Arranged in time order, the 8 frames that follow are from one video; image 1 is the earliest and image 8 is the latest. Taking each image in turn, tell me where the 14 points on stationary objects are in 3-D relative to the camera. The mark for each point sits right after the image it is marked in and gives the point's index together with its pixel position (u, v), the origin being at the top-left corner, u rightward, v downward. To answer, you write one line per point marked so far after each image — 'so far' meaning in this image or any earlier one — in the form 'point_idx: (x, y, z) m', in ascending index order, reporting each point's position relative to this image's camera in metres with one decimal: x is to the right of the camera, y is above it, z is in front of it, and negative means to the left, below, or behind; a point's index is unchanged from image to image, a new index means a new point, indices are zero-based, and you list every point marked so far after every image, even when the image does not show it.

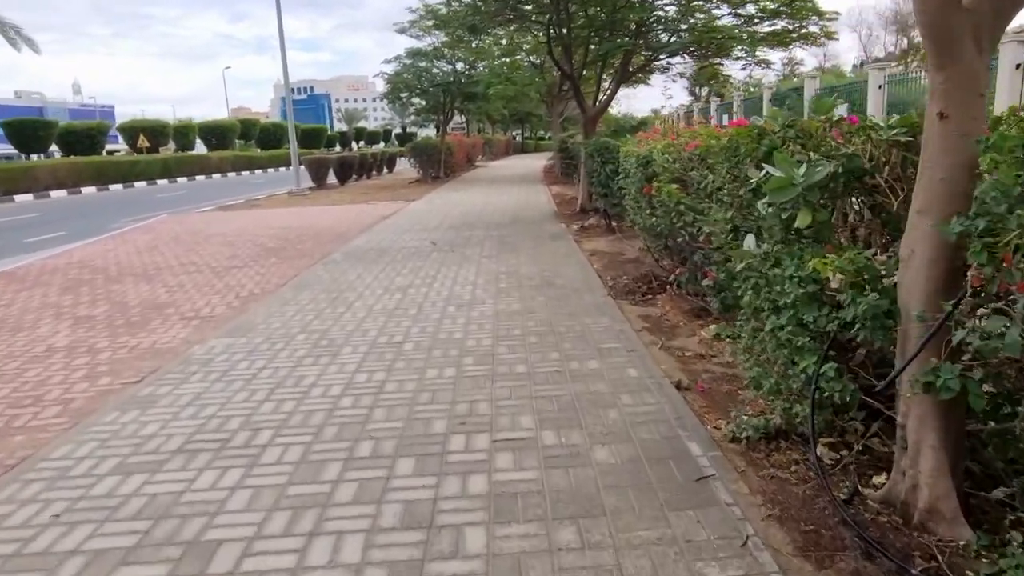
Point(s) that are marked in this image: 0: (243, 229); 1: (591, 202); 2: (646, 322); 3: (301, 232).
0: (-4.6, +1.0, +13.1) m
1: (+1.3, +1.4, +12.6) m
2: (+1.0, -0.3, +5.6) m
3: (-3.3, +0.8, +12.1) m
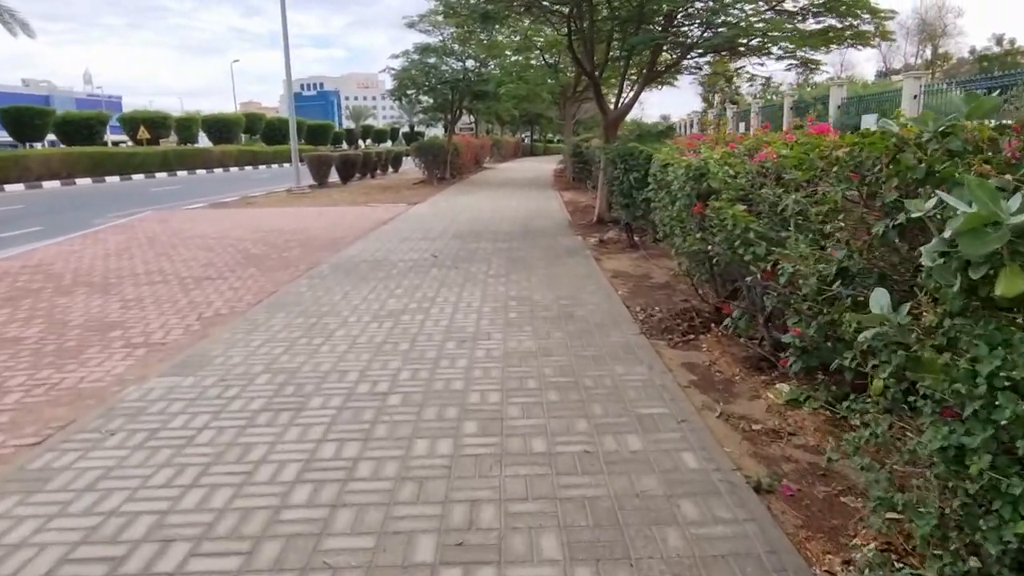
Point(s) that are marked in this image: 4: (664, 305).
0: (-4.4, +0.9, +12.0) m
1: (+1.4, +1.1, +11.5) m
2: (+1.1, -0.5, +4.5) m
3: (-3.2, +0.7, +11.0) m
4: (+1.2, -0.2, +6.3) m
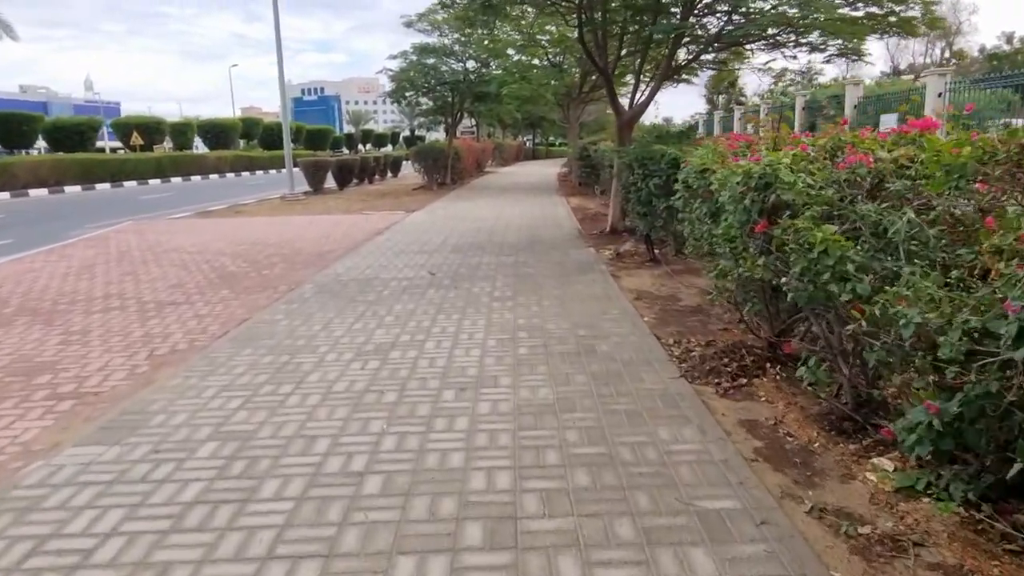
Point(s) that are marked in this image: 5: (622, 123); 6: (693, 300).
0: (-4.4, +0.6, +11.1) m
1: (+1.5, +0.9, +10.5) m
2: (+1.1, -0.7, +3.5) m
3: (-3.1, +0.5, +10.0) m
4: (+1.3, -0.3, +5.3) m
5: (+1.5, +2.2, +10.4) m
6: (+1.5, -0.1, +6.6) m
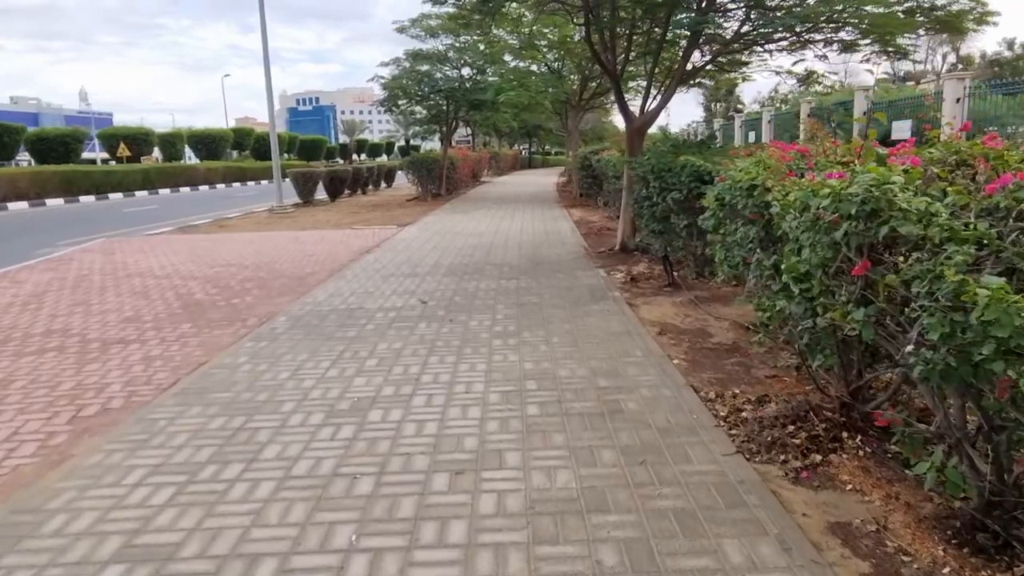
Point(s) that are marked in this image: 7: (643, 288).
0: (-4.4, +0.3, +10.1) m
1: (+1.5, +0.6, +9.6) m
2: (+1.2, -0.9, +2.6) m
3: (-3.1, +0.1, +9.1) m
4: (+1.3, -0.6, +4.3) m
5: (+1.5, +1.9, +9.5) m
6: (+1.6, -0.4, +5.6) m
7: (+1.3, 0.0, +7.7) m
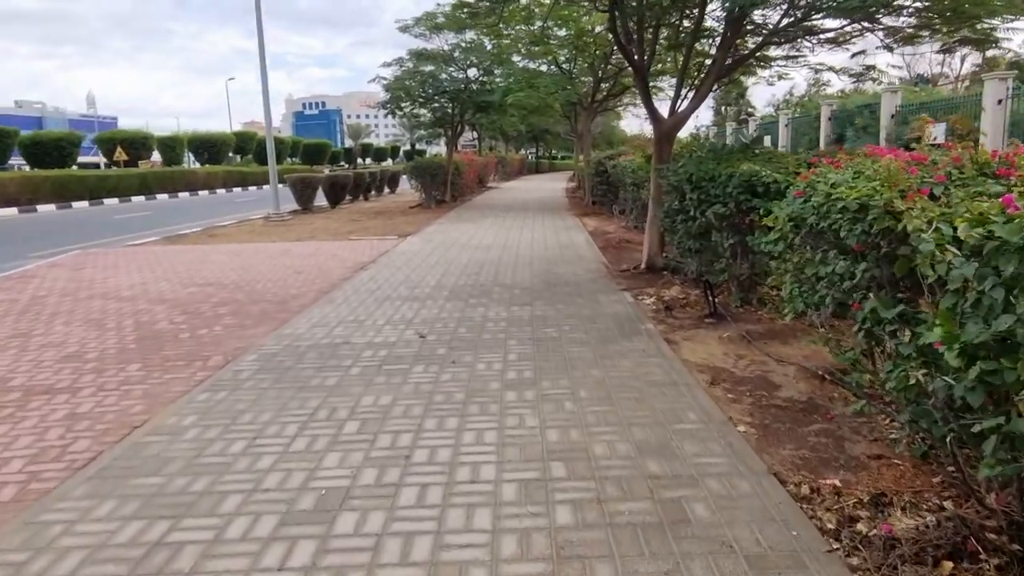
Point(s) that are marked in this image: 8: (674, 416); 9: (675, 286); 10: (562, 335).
0: (-4.2, +0.1, +9.0) m
1: (+1.6, +0.4, +8.5) m
2: (+1.2, -1.1, +1.4) m
3: (-3.0, -0.1, +8.0) m
4: (+1.4, -0.8, +3.2) m
5: (+1.6, +1.7, +8.4) m
6: (+1.7, -0.6, +4.5) m
7: (+1.4, -0.2, +6.5) m
8: (+0.9, -0.7, +4.0) m
9: (+1.6, 0.0, +7.6) m
10: (+0.4, -0.4, +6.0) m
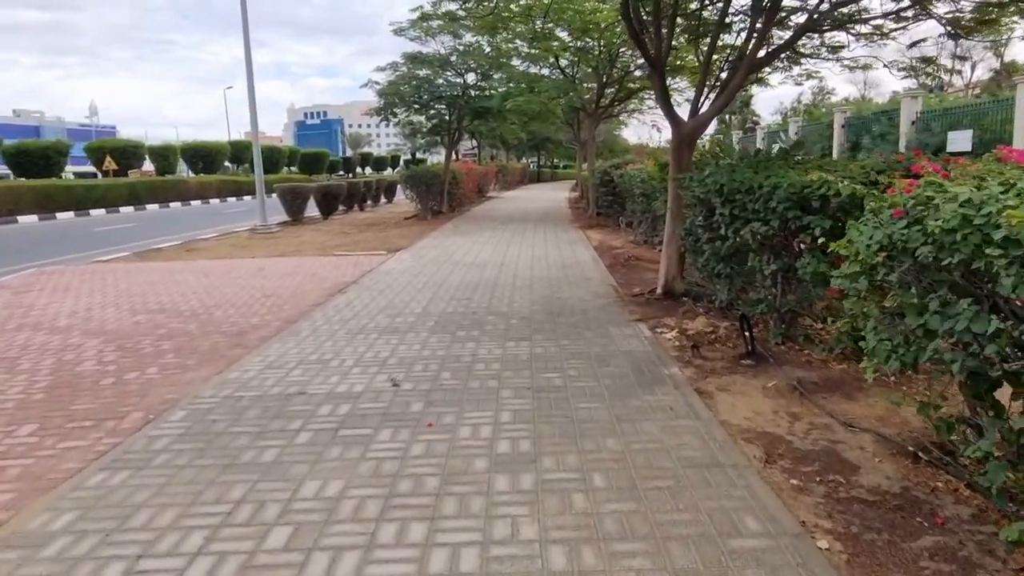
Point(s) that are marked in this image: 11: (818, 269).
0: (-4.3, -0.2, +7.9) m
1: (+1.6, +0.1, +7.4) m
2: (+1.2, -1.3, +0.3) m
3: (-3.0, -0.4, +6.9) m
4: (+1.4, -1.0, +2.1) m
5: (+1.6, +1.4, +7.3) m
6: (+1.6, -0.8, +3.4) m
7: (+1.4, -0.5, +5.4) m
8: (+0.8, -0.9, +2.9) m
9: (+1.6, -0.2, +6.5) m
10: (+0.4, -0.6, +4.8) m
11: (+1.8, +0.1, +4.6) m
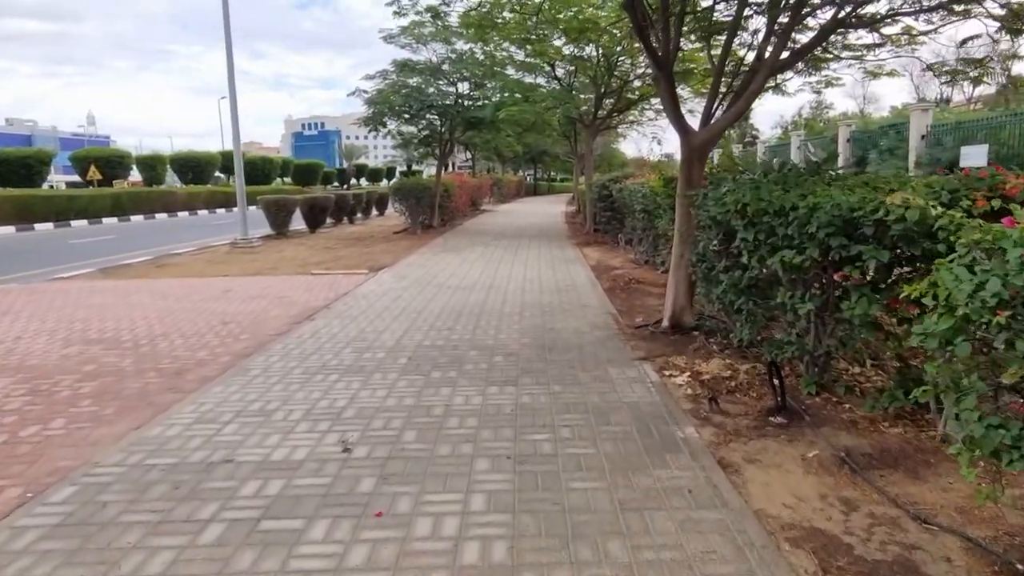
0: (-4.4, -0.5, +7.0) m
1: (+1.5, -0.2, +6.4) m
2: (+1.1, -1.5, -0.7) m
3: (-3.1, -0.6, +5.9) m
4: (+1.3, -1.2, +1.1) m
5: (+1.5, +1.1, +6.4) m
6: (+1.5, -1.0, +2.4) m
7: (+1.3, -0.7, +4.5) m
8: (+0.7, -1.1, +2.0) m
9: (+1.5, -0.5, +5.6) m
10: (+0.2, -0.8, +3.9) m
11: (+1.7, -0.1, +3.7) m
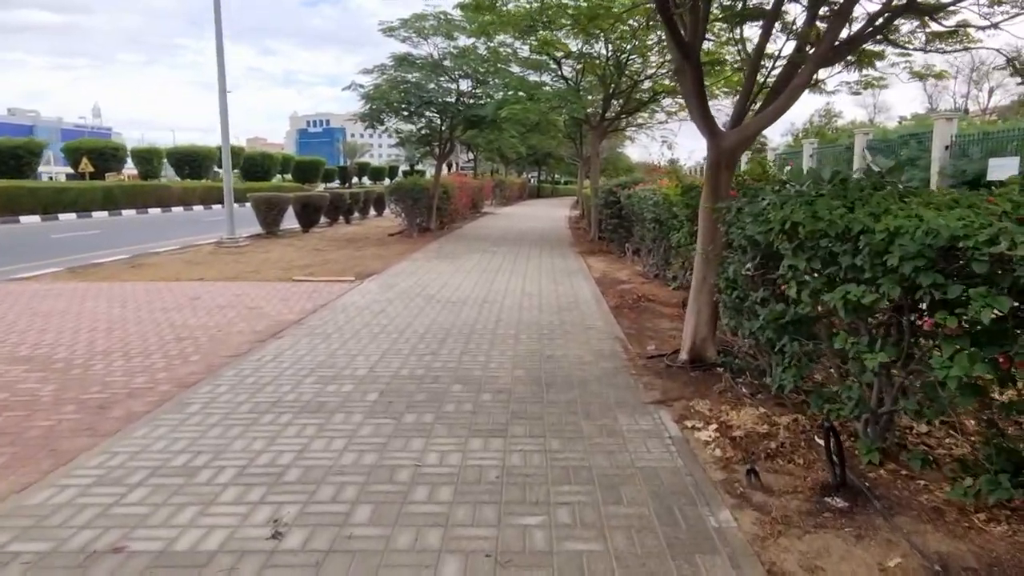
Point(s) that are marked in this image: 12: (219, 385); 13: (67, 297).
0: (-4.4, -0.5, +6.0) m
1: (+1.4, -0.4, +5.5) m
2: (+1.0, -1.6, -1.6) m
3: (-3.2, -0.7, +5.0) m
4: (+1.2, -1.4, +0.2) m
5: (+1.4, +0.9, +5.4) m
6: (+1.4, -1.2, +1.5) m
7: (+1.2, -0.9, +3.5) m
8: (+0.6, -1.2, +1.0) m
9: (+1.4, -0.7, +4.7) m
10: (+0.2, -1.0, +3.0) m
11: (+1.7, -0.3, +2.8) m
12: (-2.0, -0.6, +5.3) m
13: (-5.3, -0.1, +9.2) m
